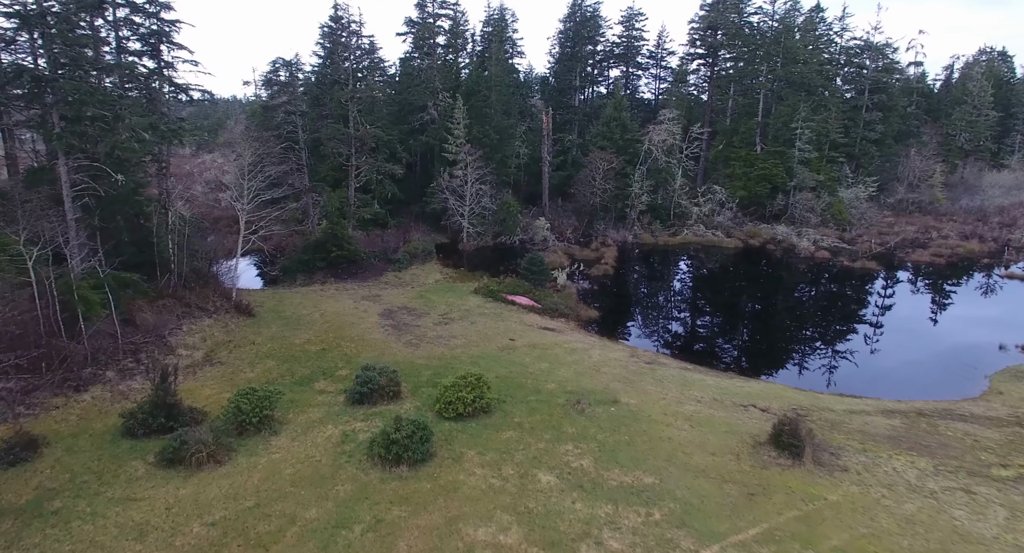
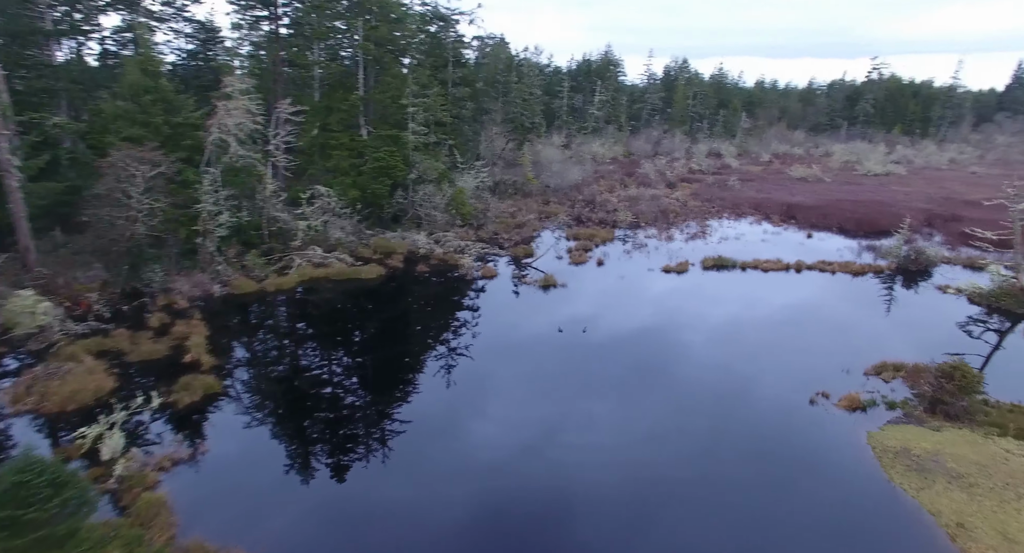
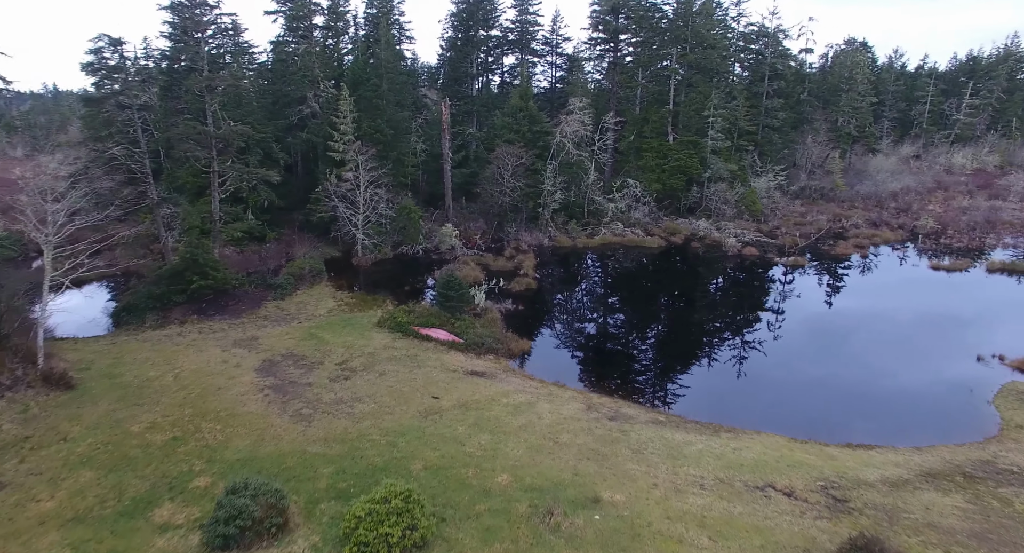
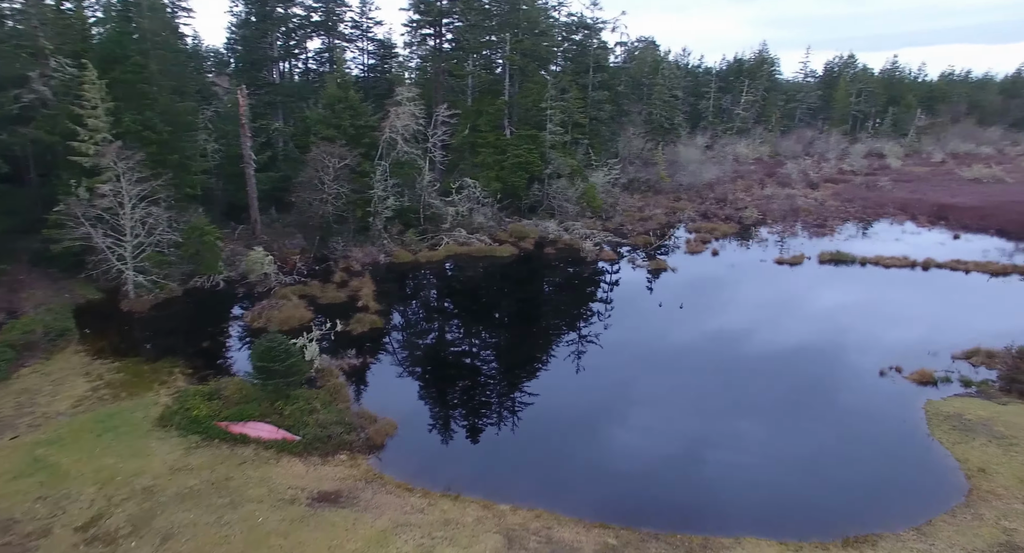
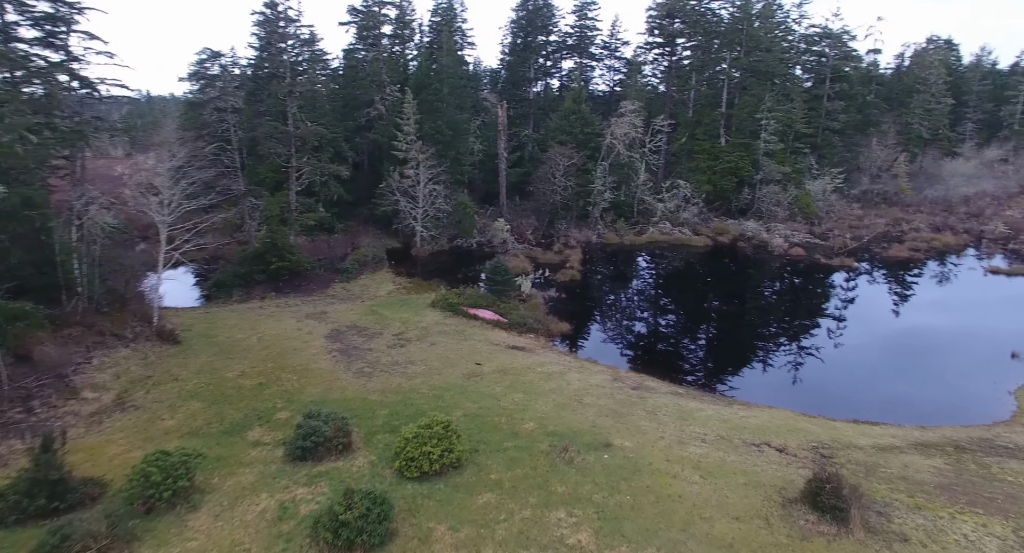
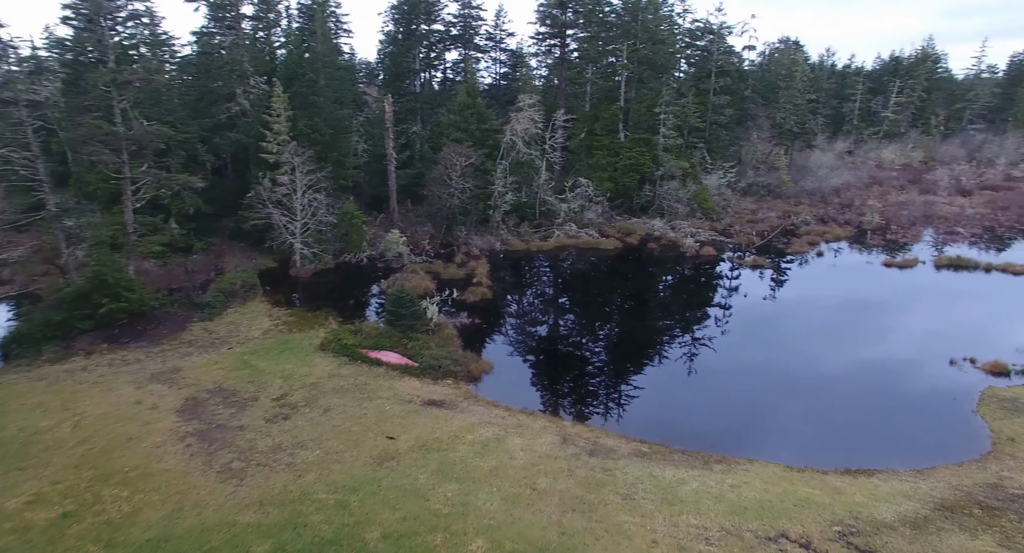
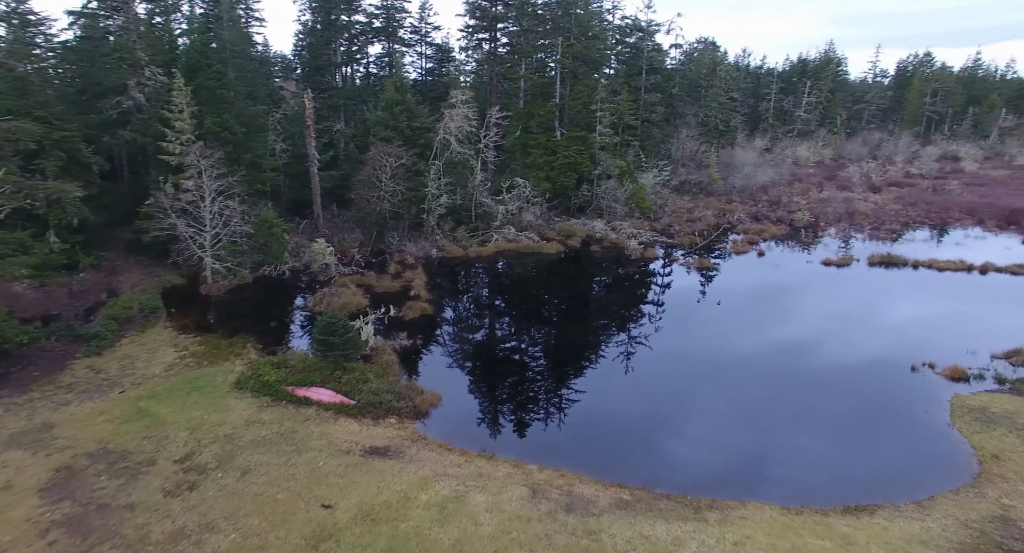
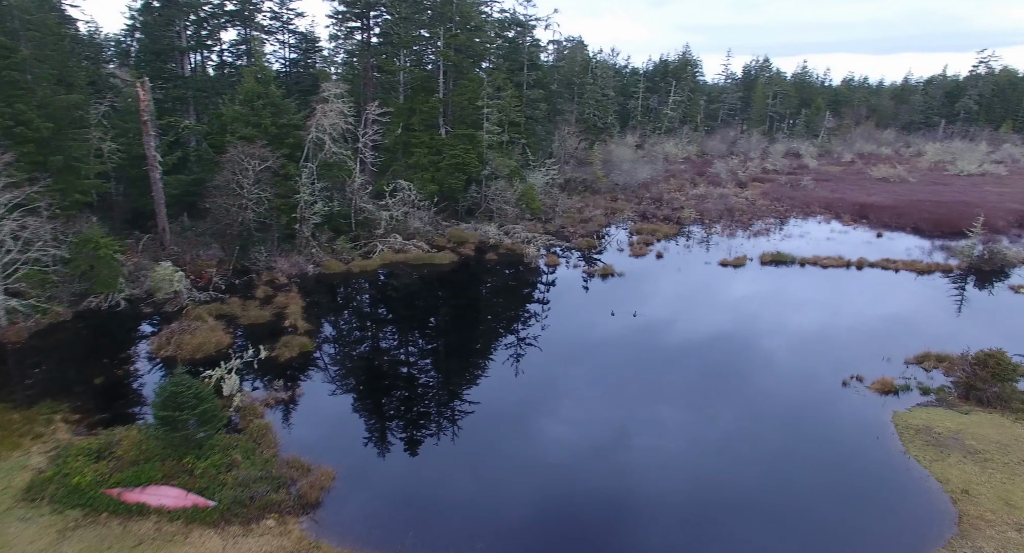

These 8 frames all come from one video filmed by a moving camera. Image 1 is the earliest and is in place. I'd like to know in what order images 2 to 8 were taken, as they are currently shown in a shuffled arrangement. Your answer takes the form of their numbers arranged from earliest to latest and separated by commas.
5, 3, 6, 7, 4, 8, 2
